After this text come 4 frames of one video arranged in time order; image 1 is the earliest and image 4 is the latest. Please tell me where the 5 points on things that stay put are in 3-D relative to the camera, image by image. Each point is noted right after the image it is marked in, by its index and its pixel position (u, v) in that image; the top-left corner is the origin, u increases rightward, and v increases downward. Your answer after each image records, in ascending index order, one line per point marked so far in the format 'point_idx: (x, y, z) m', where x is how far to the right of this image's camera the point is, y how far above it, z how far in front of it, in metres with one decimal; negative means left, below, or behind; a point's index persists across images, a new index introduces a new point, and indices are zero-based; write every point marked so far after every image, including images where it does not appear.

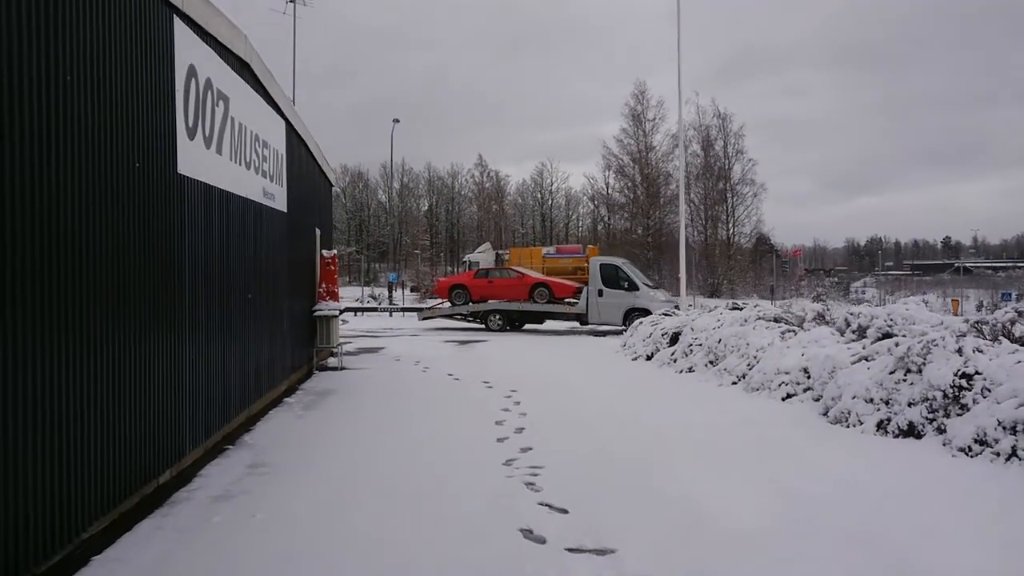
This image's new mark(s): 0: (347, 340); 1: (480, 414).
0: (-4.3, -1.4, +18.1) m
1: (-0.4, -1.4, +7.7) m
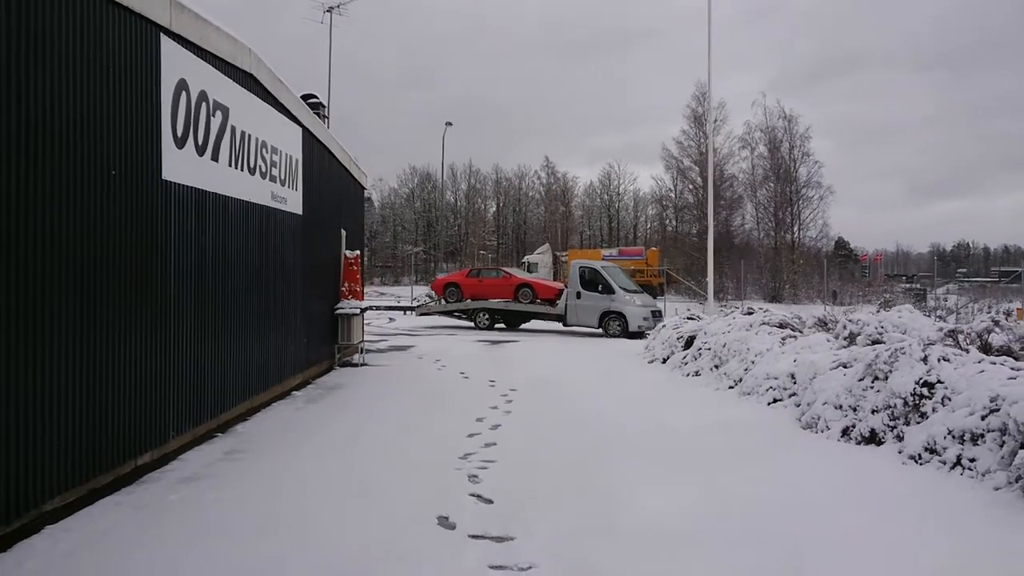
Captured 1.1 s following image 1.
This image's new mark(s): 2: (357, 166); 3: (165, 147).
0: (-3.5, -1.4, +18.7) m
1: (-0.5, -1.4, +8.0) m
2: (-3.3, +2.6, +14.7) m
3: (-2.9, +1.2, +5.7) m
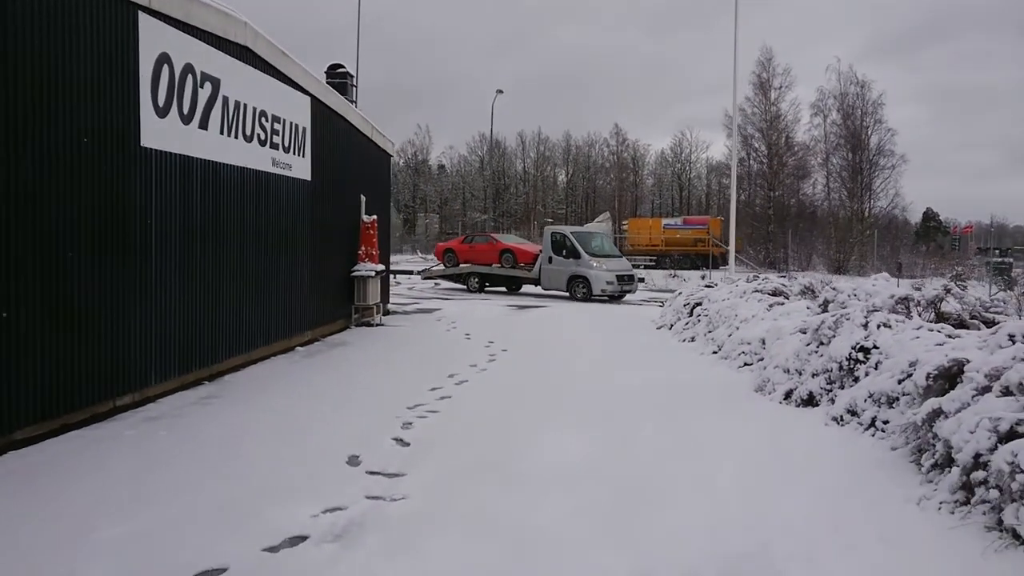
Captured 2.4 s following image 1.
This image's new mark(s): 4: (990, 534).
0: (-2.8, -0.4, +19.2) m
1: (-0.8, -1.0, +8.4) m
2: (-2.9, +3.4, +15.1) m
3: (-3.4, +1.6, +6.1) m
4: (+2.1, -1.1, +3.0) m
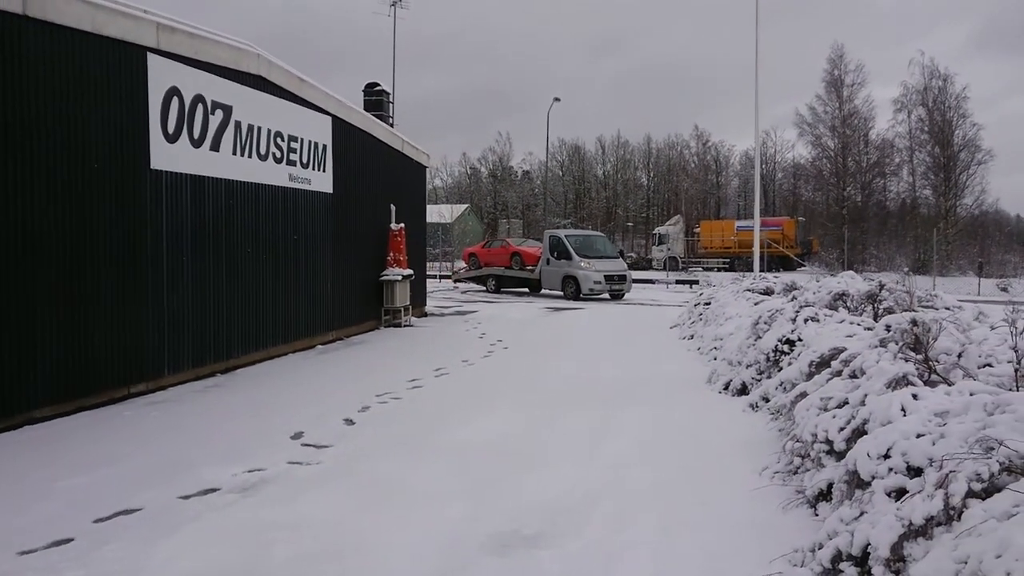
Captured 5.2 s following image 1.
0: (-1.8, -0.5, +20.0) m
1: (-1.0, -1.0, +9.0) m
2: (-2.4, +3.3, +16.0) m
3: (-3.7, +1.5, +7.1) m
4: (+1.4, -1.0, +3.4) m
